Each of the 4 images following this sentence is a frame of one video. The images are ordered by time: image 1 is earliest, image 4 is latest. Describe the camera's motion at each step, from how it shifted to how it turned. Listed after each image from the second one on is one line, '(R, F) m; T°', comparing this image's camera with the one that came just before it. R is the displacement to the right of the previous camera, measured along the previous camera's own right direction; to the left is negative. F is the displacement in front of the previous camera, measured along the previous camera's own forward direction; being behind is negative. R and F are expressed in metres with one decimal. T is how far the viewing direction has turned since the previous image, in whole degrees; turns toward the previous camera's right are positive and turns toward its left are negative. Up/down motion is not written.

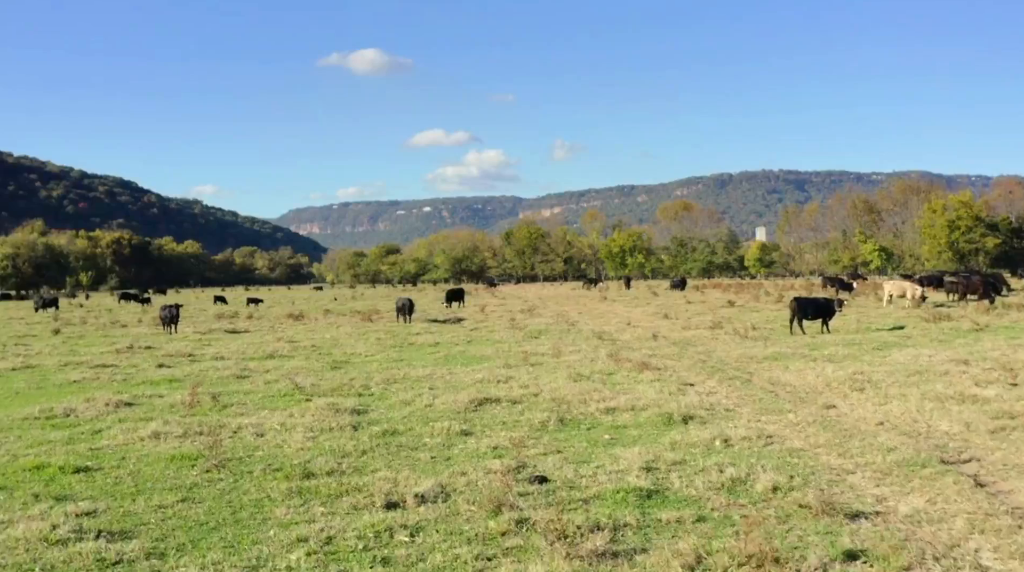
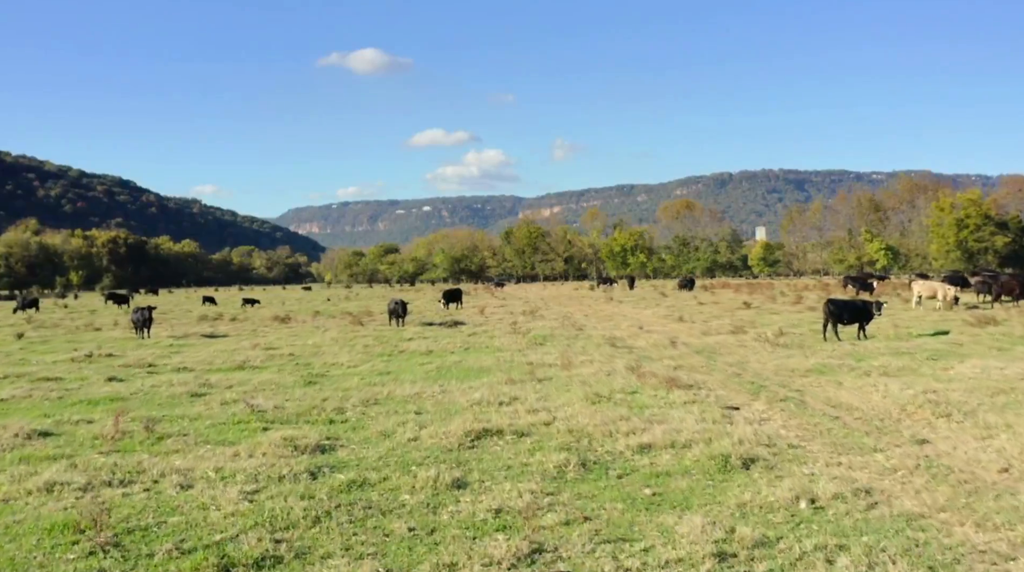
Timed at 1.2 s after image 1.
(-0.1, +4.0) m; 0°
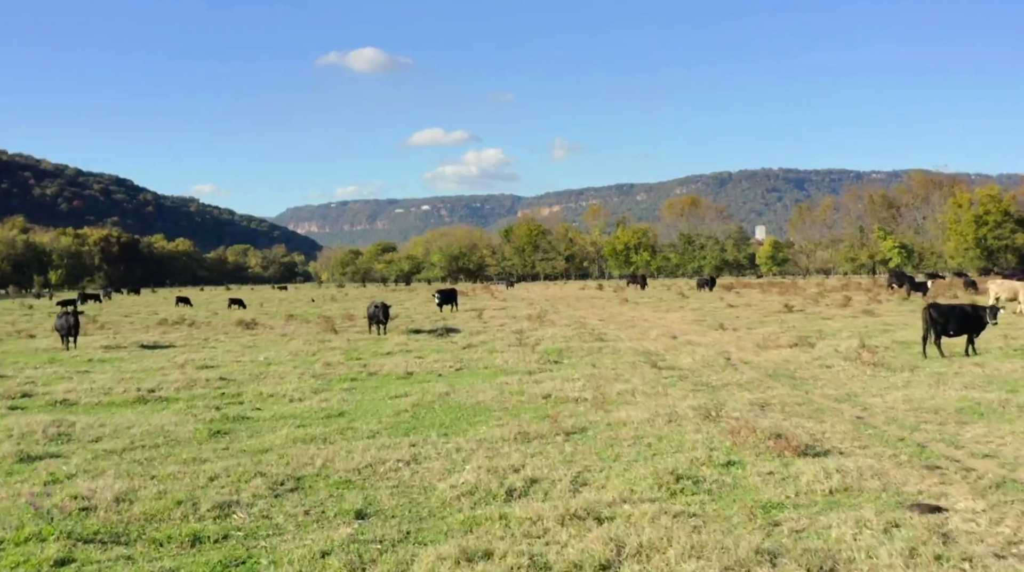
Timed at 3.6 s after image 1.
(-0.2, +8.2) m; 0°
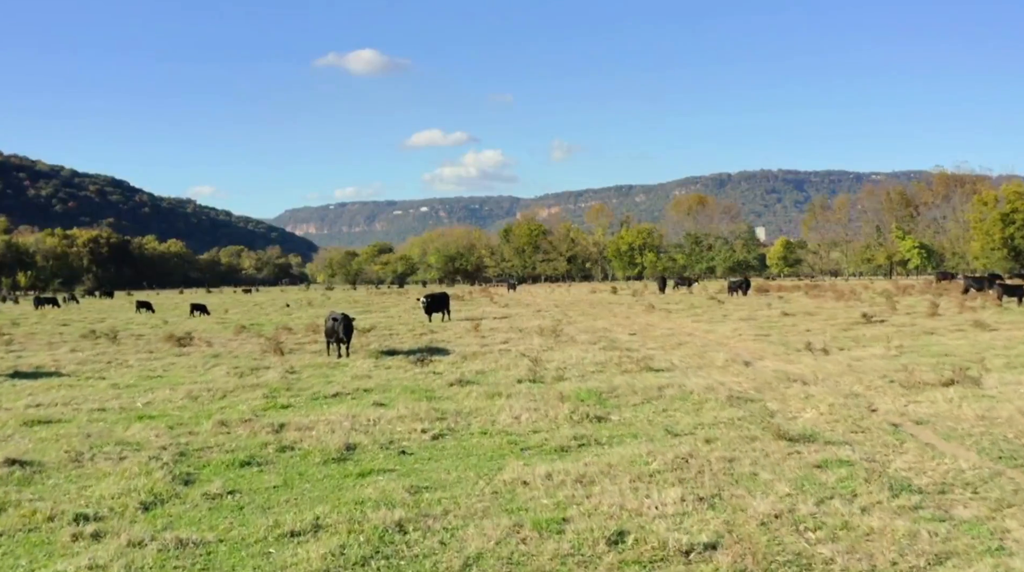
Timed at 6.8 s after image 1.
(-0.3, +10.5) m; 0°
